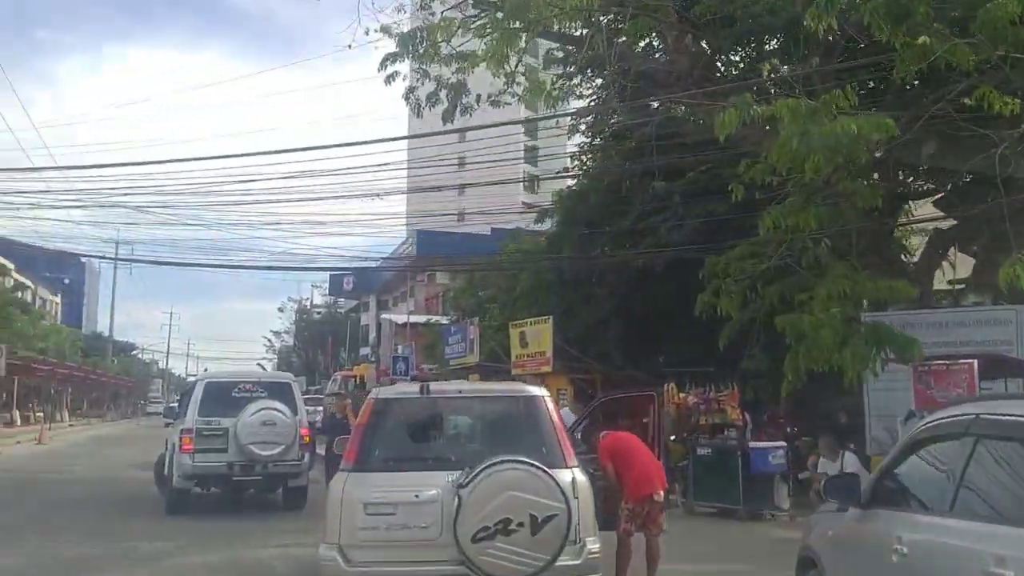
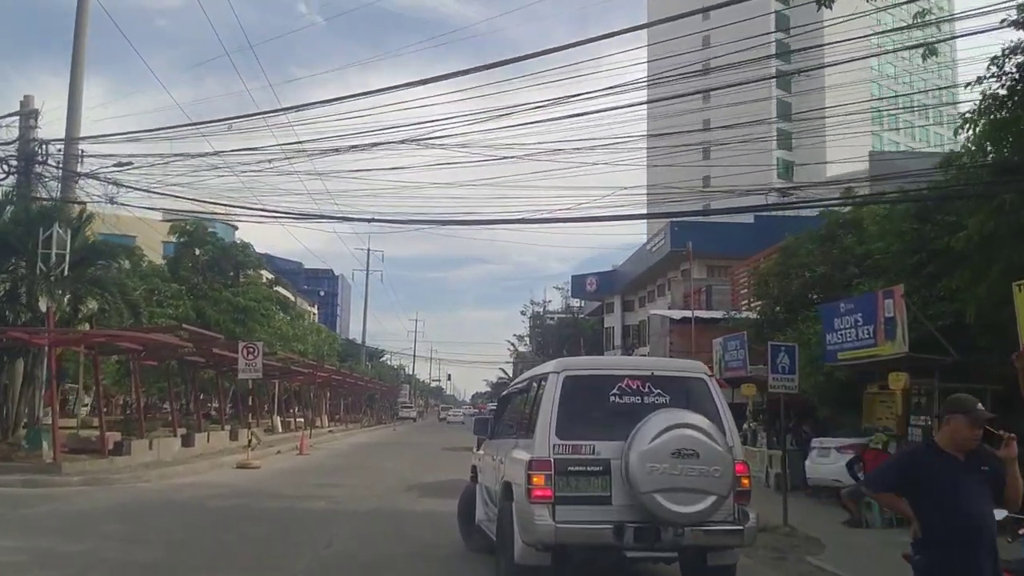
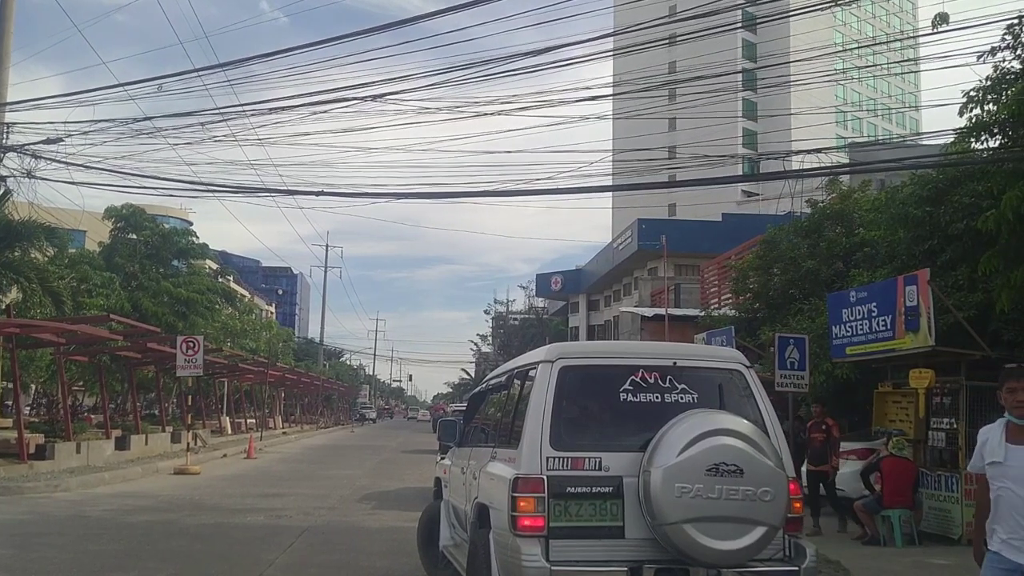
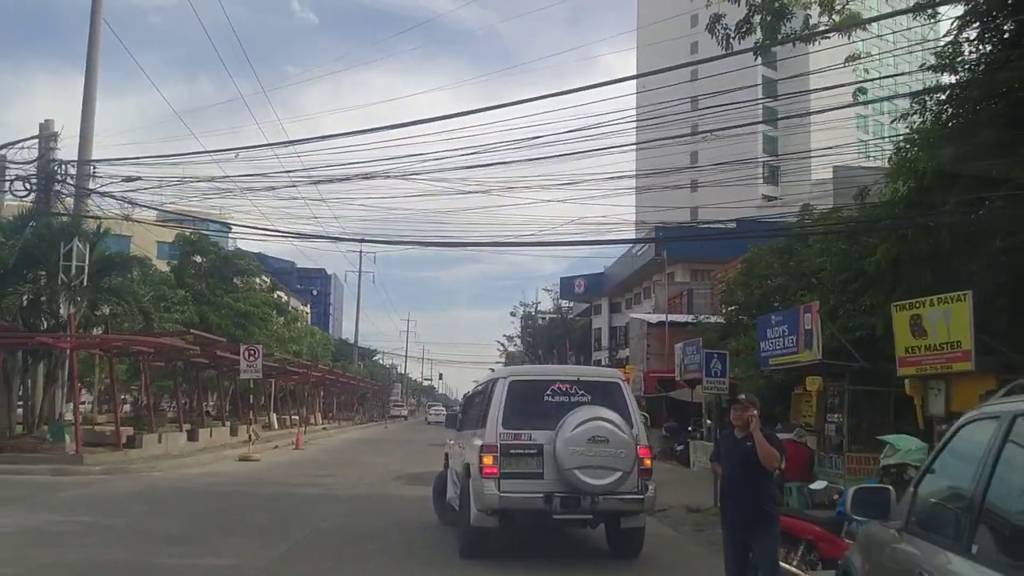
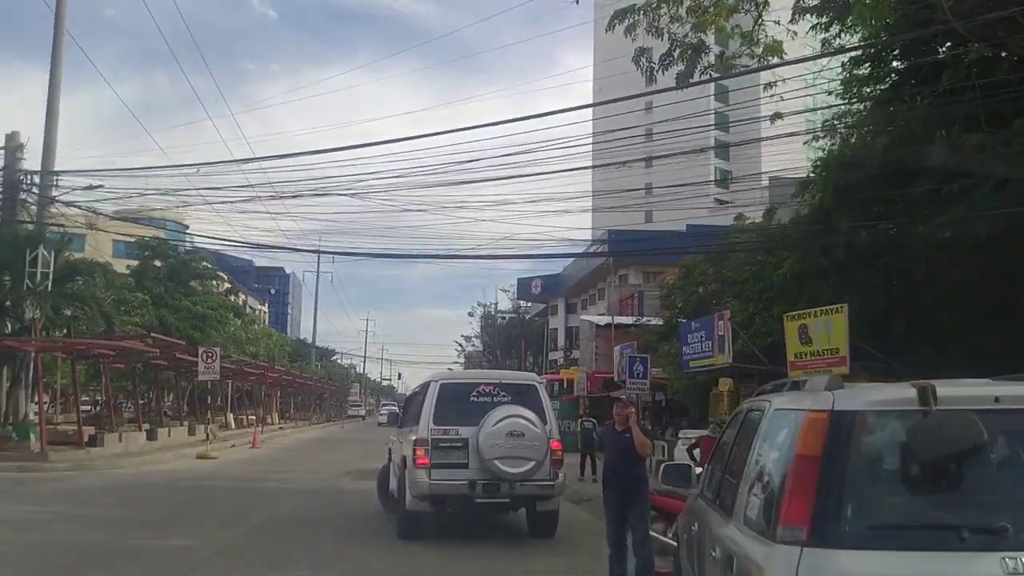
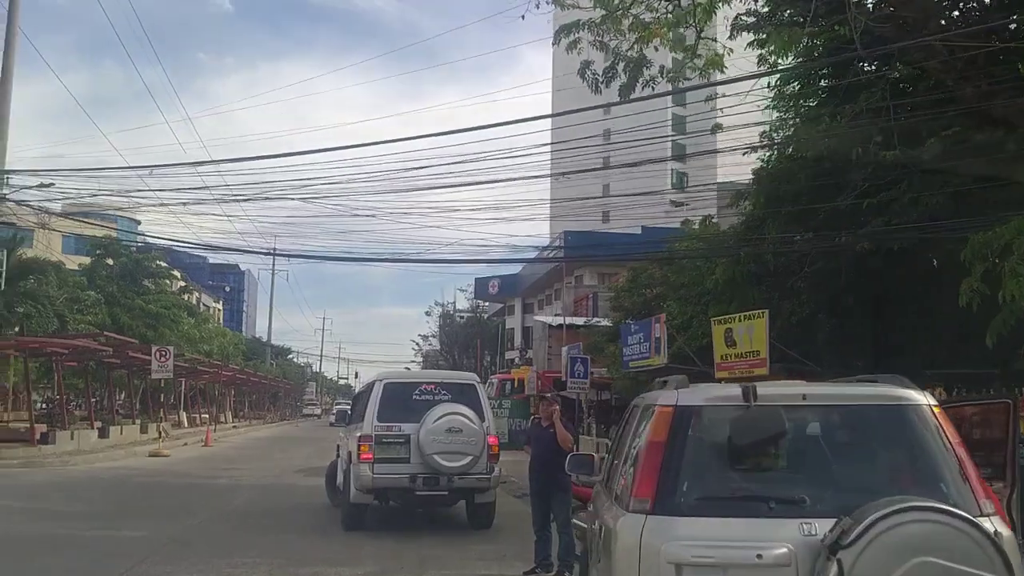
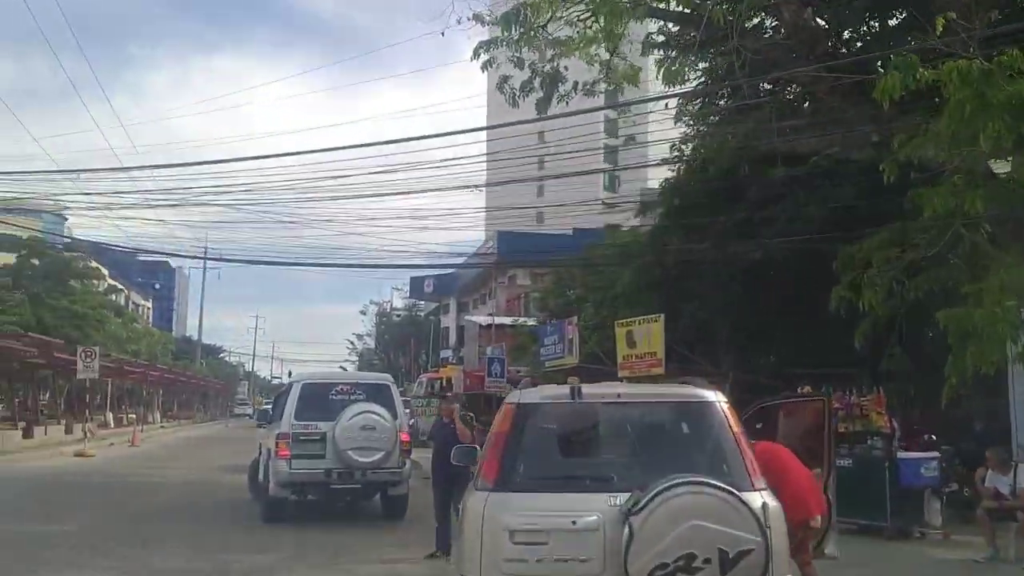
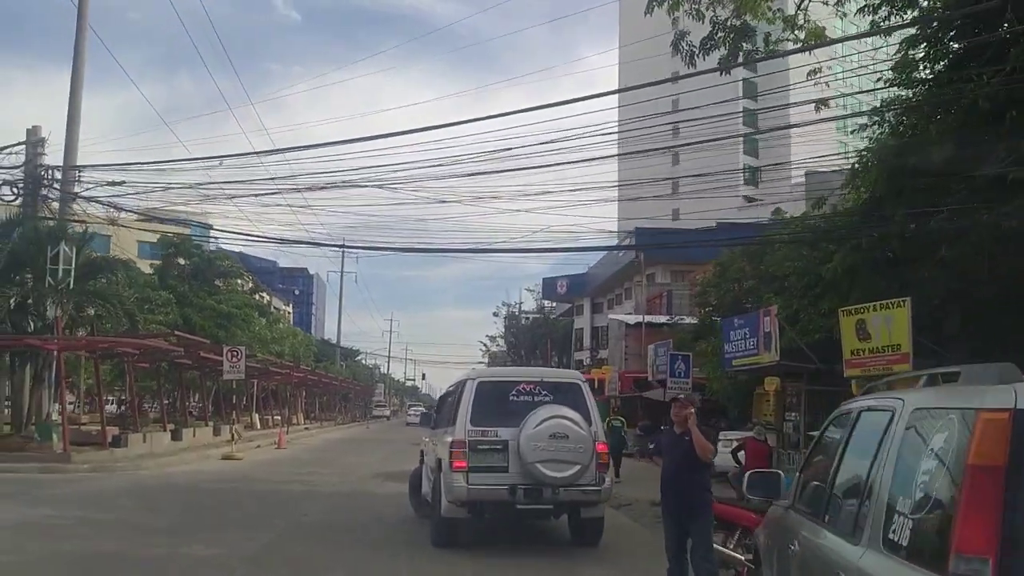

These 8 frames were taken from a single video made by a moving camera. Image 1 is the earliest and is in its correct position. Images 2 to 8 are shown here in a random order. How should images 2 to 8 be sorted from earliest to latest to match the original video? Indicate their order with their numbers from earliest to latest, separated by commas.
7, 6, 5, 8, 4, 2, 3
